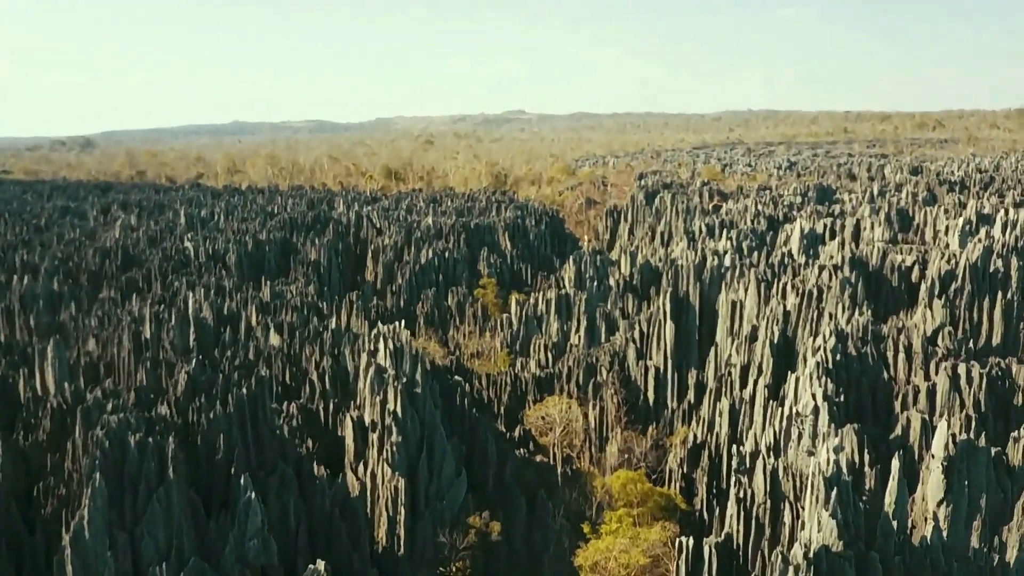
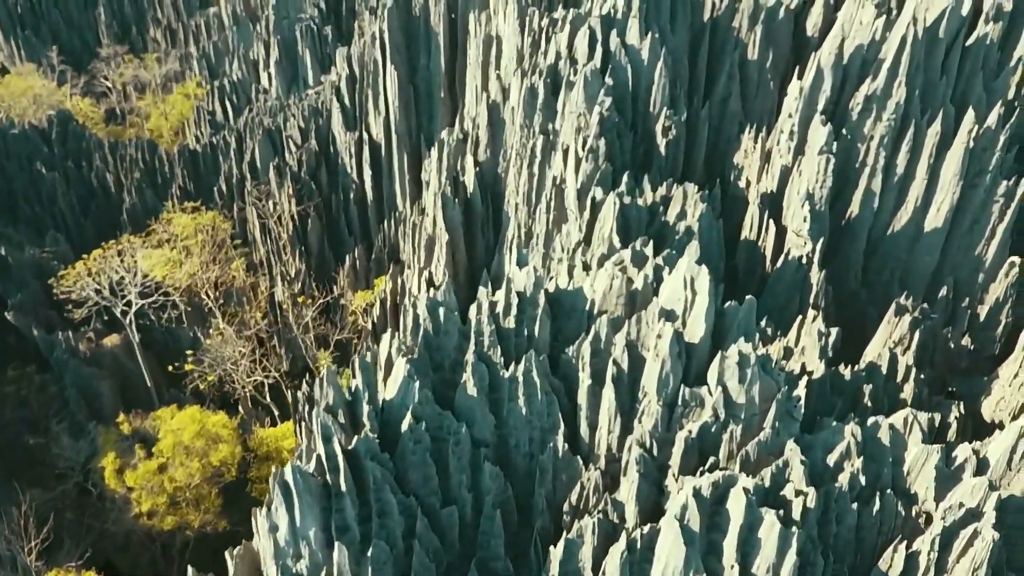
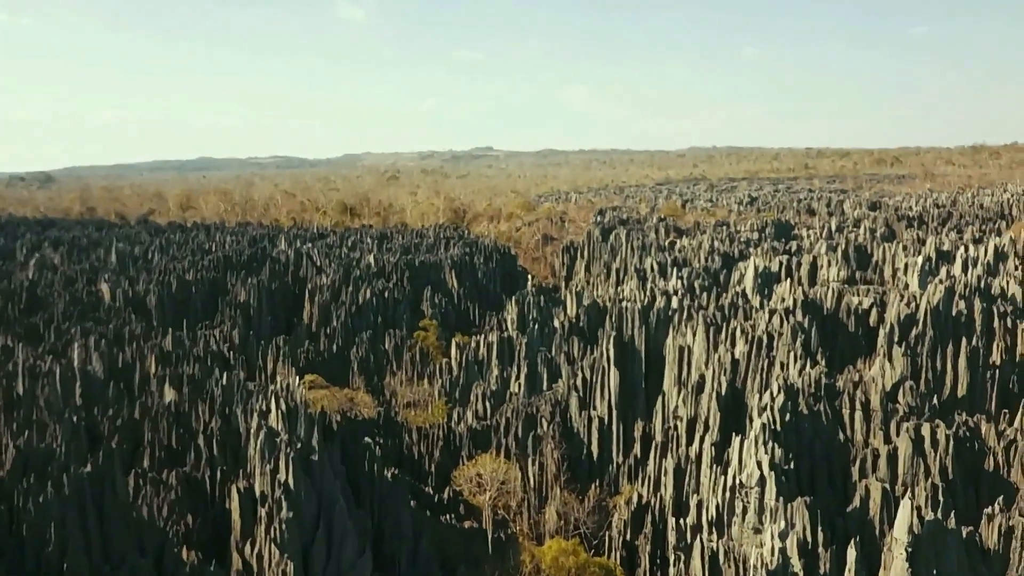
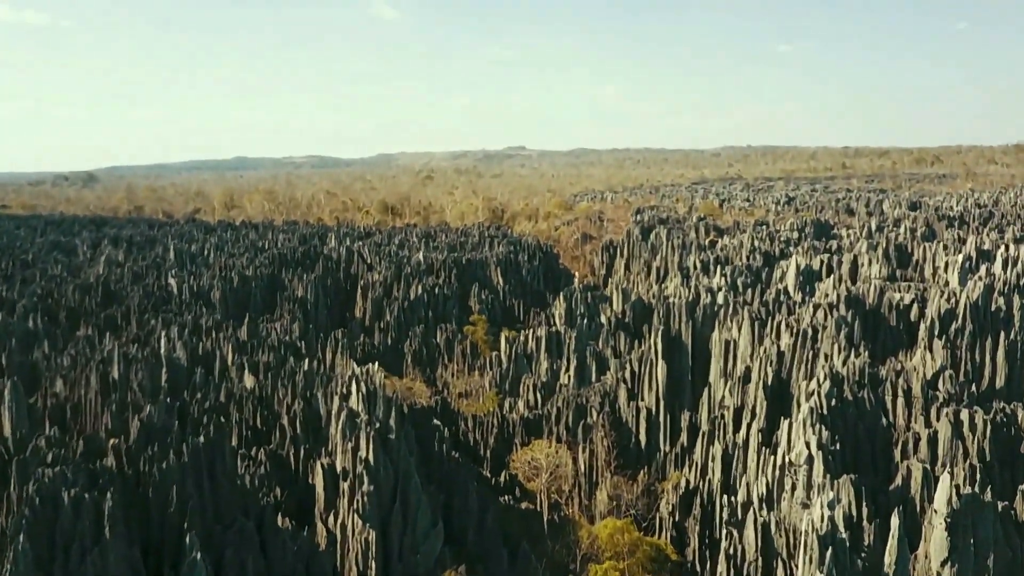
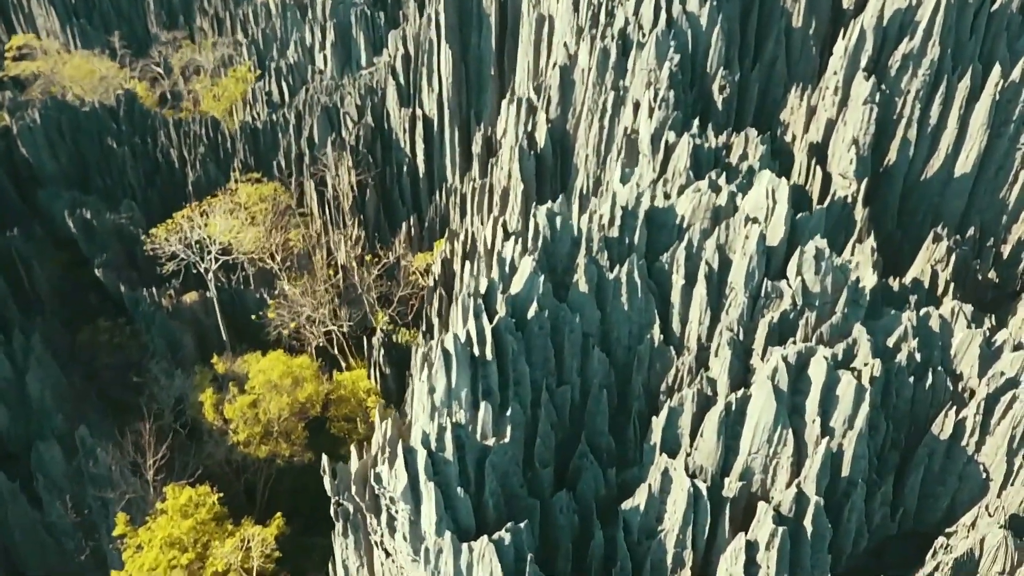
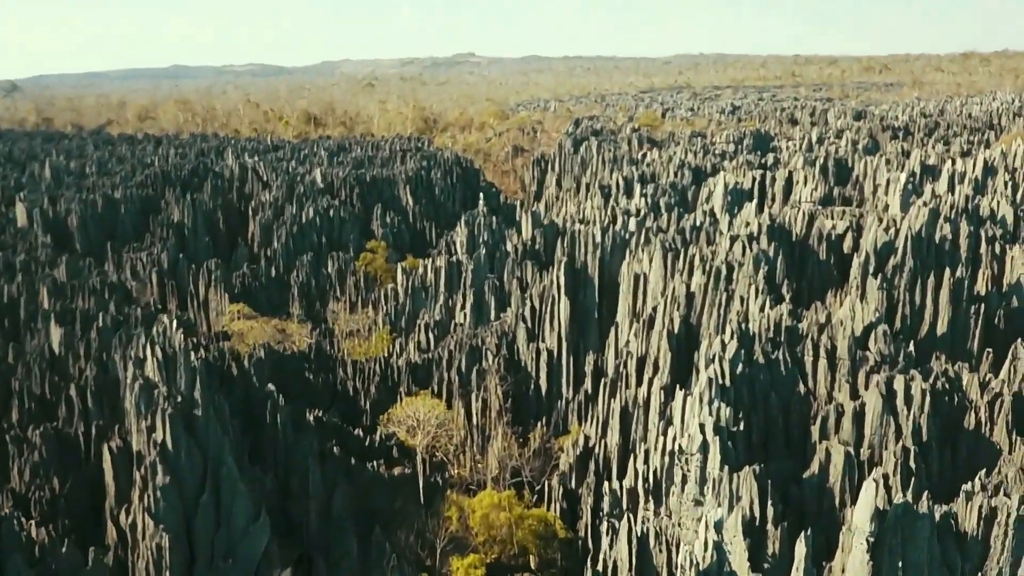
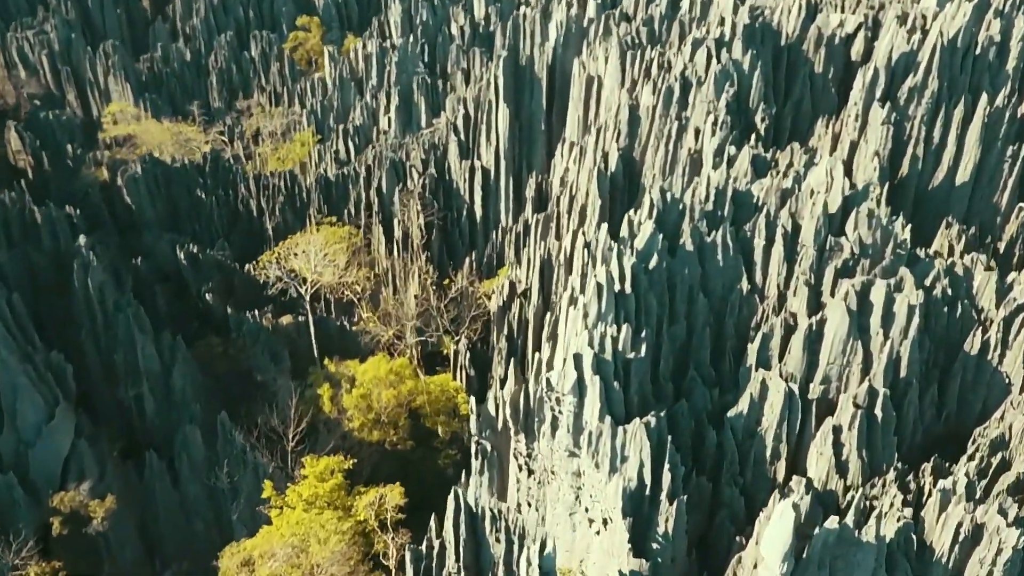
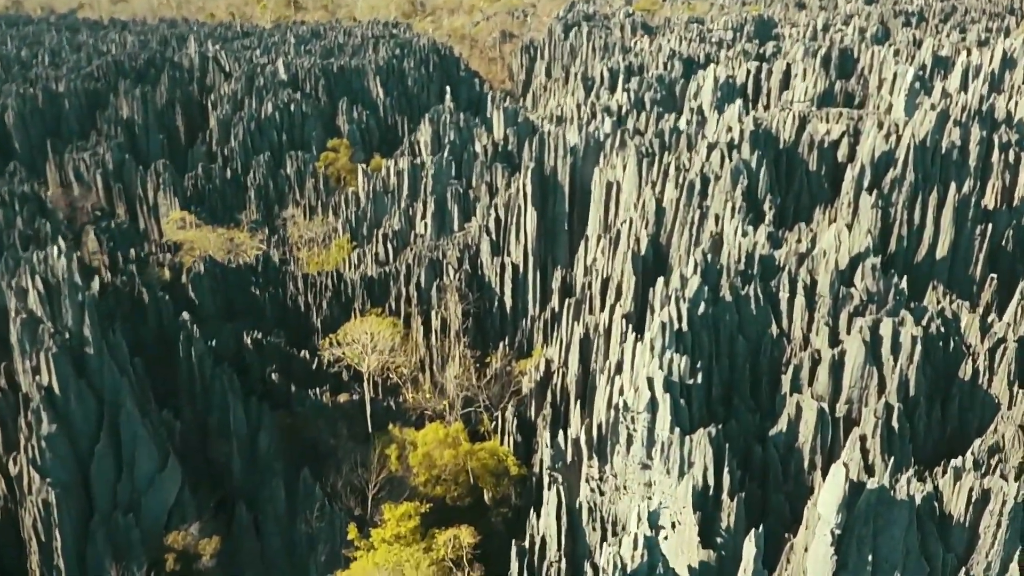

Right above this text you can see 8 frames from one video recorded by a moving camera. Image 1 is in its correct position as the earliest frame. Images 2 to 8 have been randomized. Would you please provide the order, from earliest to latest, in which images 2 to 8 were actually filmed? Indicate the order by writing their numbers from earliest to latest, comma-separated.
4, 3, 6, 8, 7, 5, 2
